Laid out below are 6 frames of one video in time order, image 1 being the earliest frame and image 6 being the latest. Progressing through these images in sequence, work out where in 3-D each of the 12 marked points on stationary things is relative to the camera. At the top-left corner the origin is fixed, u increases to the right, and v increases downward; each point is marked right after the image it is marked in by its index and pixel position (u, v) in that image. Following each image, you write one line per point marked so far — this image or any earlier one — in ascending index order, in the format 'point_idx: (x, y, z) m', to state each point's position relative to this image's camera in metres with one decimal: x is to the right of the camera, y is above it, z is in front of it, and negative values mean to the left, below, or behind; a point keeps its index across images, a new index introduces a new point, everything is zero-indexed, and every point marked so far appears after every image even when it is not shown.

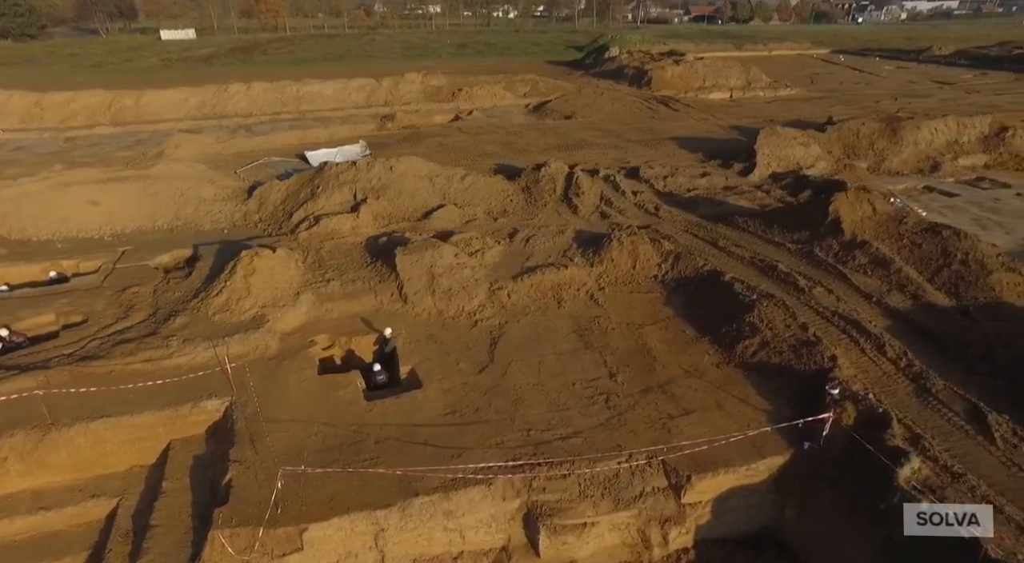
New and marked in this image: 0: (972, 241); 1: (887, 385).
0: (+6.5, +0.6, +9.6) m
1: (+4.1, -1.1, +7.5) m
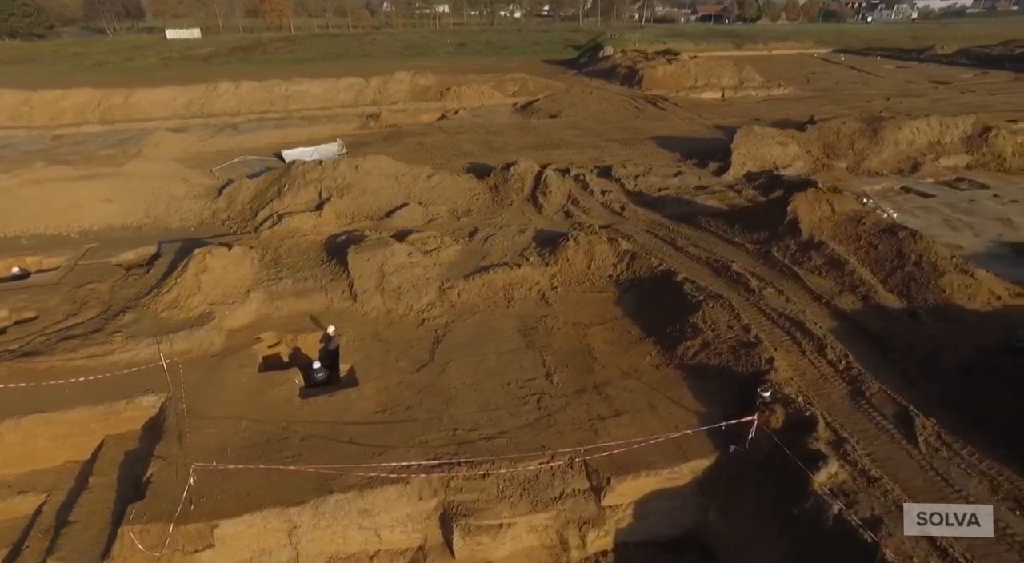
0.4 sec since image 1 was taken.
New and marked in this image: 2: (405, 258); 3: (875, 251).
0: (+5.8, +0.5, +9.5) m
1: (+3.4, -1.1, +7.4) m
2: (-1.6, +0.4, +10.2) m
3: (+5.1, +0.4, +9.7) m
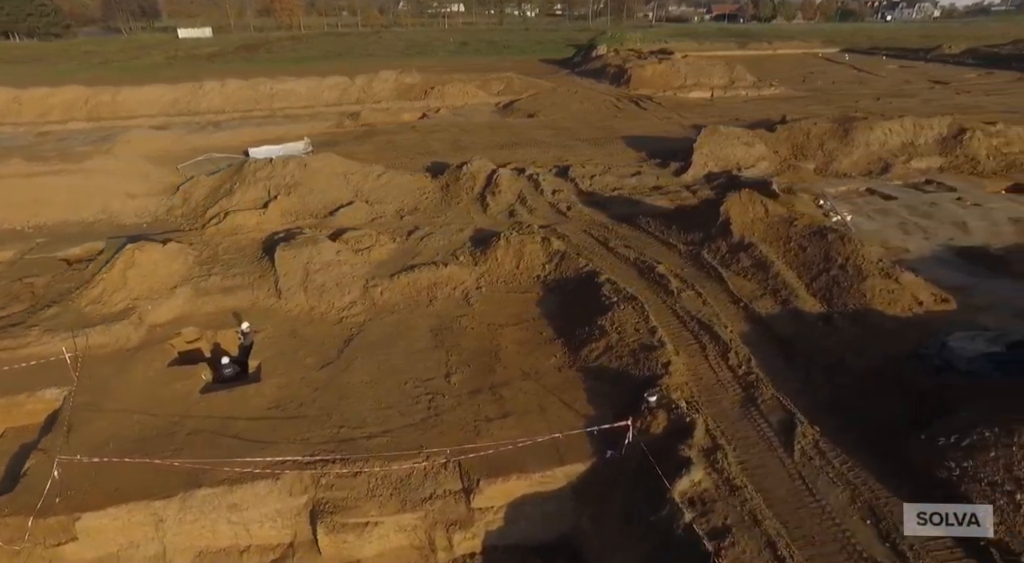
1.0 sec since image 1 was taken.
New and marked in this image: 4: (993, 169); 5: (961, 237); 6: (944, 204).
0: (+4.7, +0.5, +9.3) m
1: (+2.2, -1.2, +7.3) m
2: (-2.7, +0.4, +10.3) m
3: (+4.0, +0.4, +9.5) m
4: (+10.7, +2.5, +15.3) m
5: (+7.7, +0.8, +11.8) m
6: (+8.4, +1.5, +13.3) m
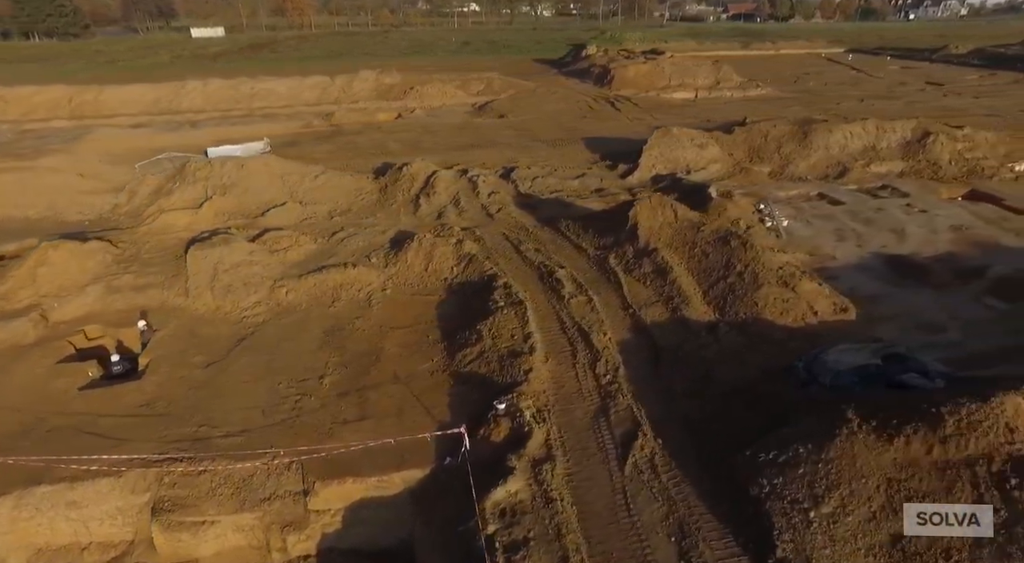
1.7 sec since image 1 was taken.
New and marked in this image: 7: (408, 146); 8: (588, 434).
0: (+3.3, +0.4, +9.1) m
1: (+0.6, -1.2, +7.2) m
2: (-4.1, +0.4, +10.4) m
3: (+2.6, +0.3, +9.3) m
4: (+9.6, +2.3, +14.8) m
5: (+6.4, +0.6, +11.5) m
6: (+7.2, +1.3, +12.9) m
7: (-2.6, +3.4, +17.2) m
8: (+0.8, -1.5, +6.7) m
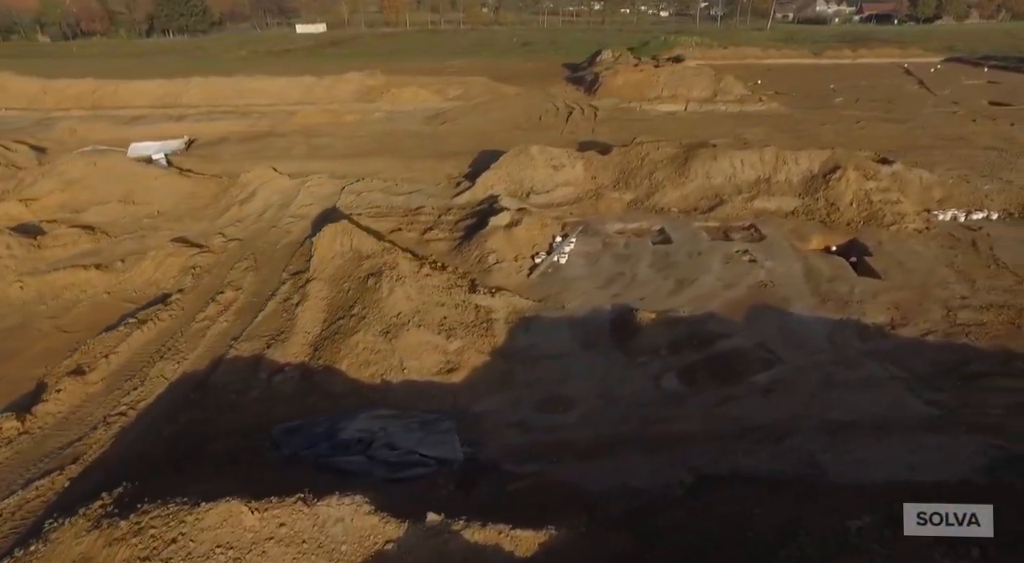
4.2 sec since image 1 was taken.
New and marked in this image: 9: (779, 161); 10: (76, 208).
0: (-1.5, -0.2, +8.3) m
1: (-4.6, -1.5, +7.1) m
2: (-8.3, +0.5, +11.2) m
3: (-2.1, -0.2, +8.6) m
4: (+6.1, +1.1, +12.5) m
5: (+2.1, -0.2, +9.9) m
6: (+3.2, +0.4, +11.1) m
7: (-5.1, +3.4, +17.5) m
8: (-4.7, -1.8, +6.6) m
9: (+5.3, +2.4, +13.6) m
10: (-8.5, +1.4, +13.4) m
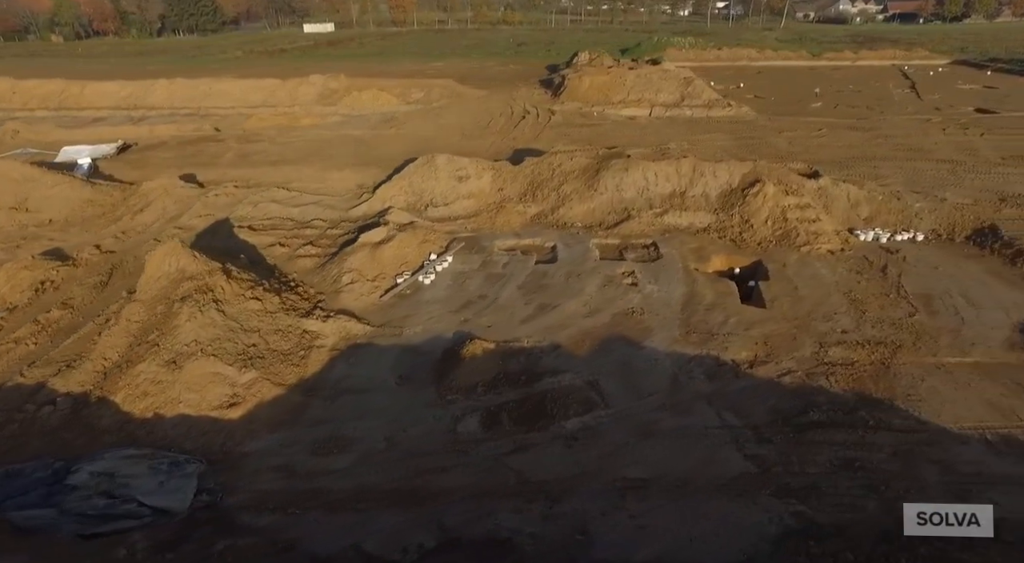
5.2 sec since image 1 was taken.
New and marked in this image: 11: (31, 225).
0: (-3.7, -0.4, +7.8) m
1: (-6.9, -1.8, +6.8) m
2: (-10.3, +0.4, +11.1) m
3: (-4.3, -0.5, +8.2) m
4: (+4.1, +0.7, +11.6) m
5: (0.0, -0.6, +9.3) m
6: (+1.2, +0.1, +10.4) m
7: (-6.8, +3.2, +17.1) m
8: (-6.9, -2.0, +6.2) m
9: (+3.4, +2.0, +12.7) m
10: (-10.4, +1.3, +13.3) m
11: (-8.9, +1.0, +12.8) m
